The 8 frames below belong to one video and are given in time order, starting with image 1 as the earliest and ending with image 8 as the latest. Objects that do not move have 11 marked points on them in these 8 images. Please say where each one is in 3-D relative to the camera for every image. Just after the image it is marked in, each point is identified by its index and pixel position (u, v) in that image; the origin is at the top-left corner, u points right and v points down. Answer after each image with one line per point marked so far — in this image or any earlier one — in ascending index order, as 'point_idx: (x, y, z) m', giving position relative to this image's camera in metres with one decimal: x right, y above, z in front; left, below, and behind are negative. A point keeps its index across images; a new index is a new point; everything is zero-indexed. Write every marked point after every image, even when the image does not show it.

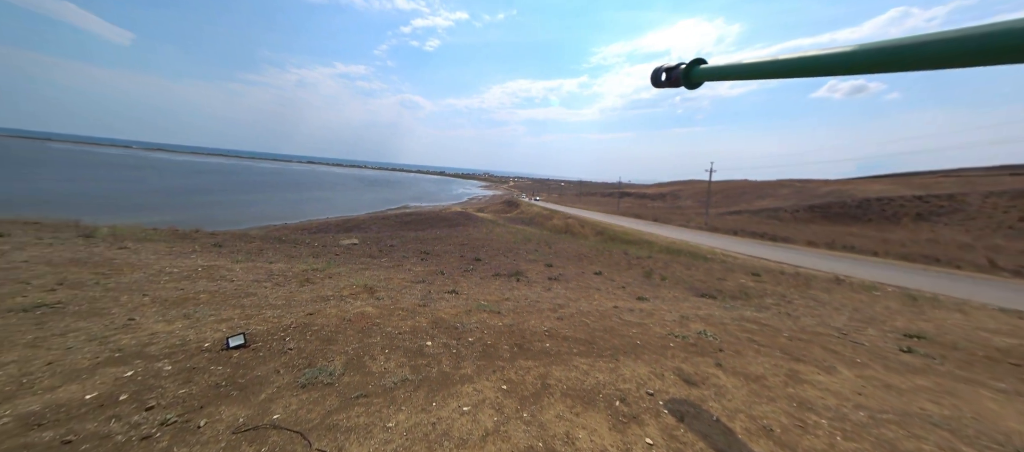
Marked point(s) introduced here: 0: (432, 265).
0: (-2.2, -1.1, +8.6) m
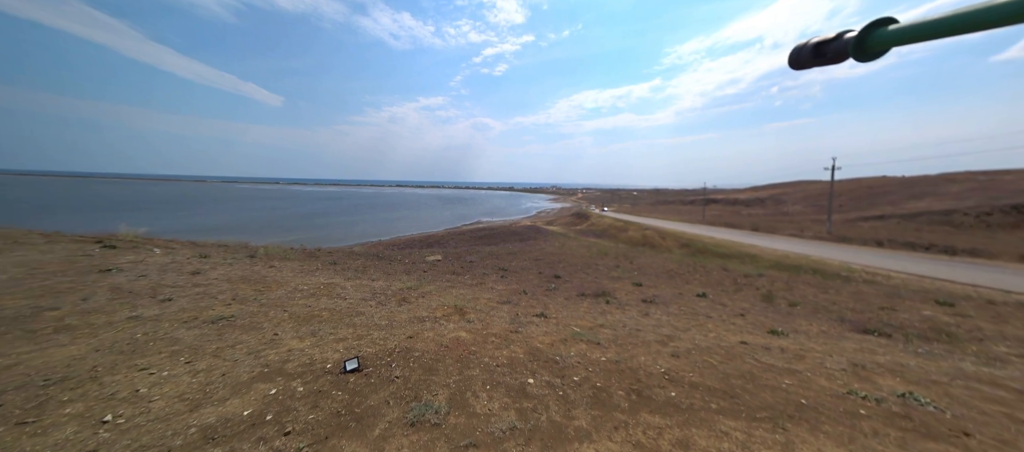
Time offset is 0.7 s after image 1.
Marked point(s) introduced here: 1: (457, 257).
0: (0.0, -1.6, +8.6) m
1: (-3.5, -1.9, +19.1) m
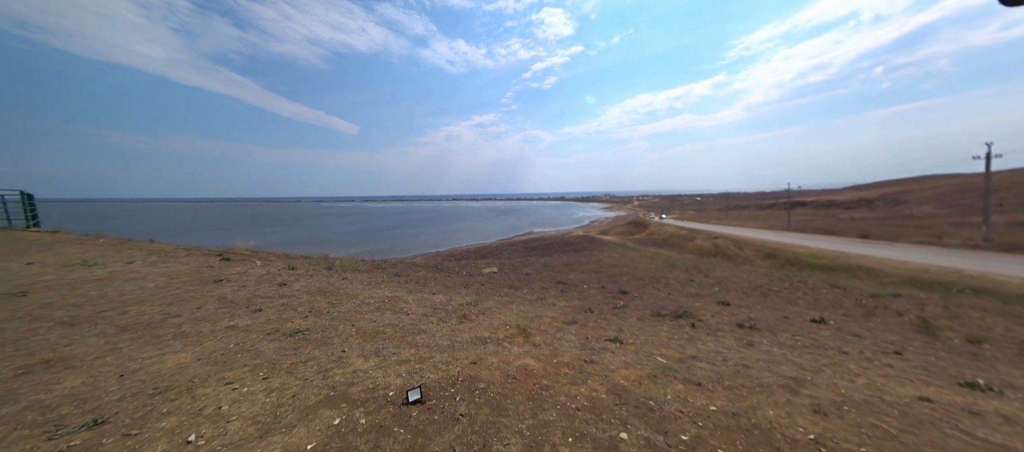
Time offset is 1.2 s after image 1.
0: (+1.7, -1.9, +8.0) m
1: (0.0, -2.6, +18.9) m
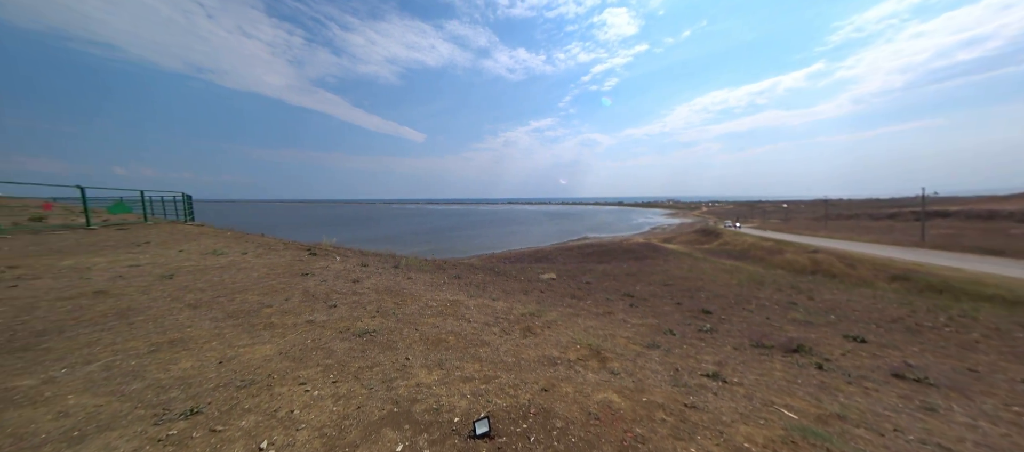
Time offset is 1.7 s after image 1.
0: (+3.2, -2.1, +7.1) m
1: (+3.5, -3.0, +18.1) m
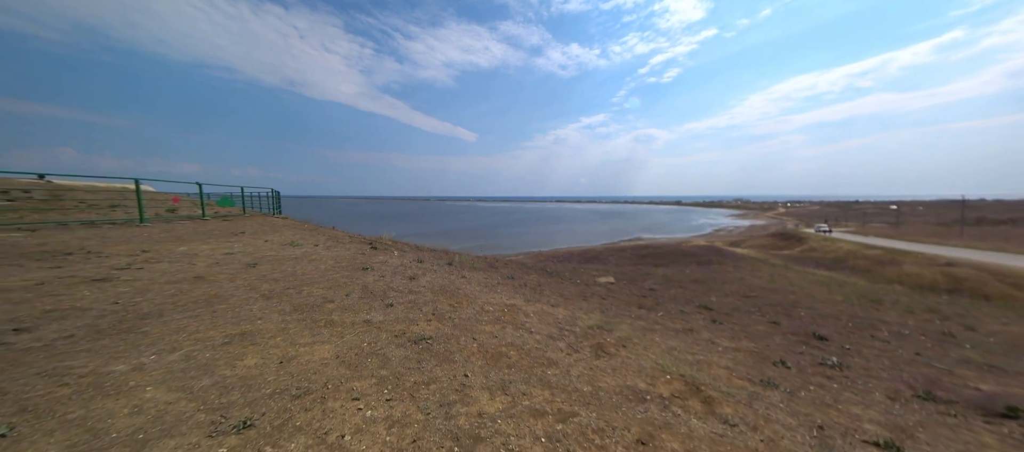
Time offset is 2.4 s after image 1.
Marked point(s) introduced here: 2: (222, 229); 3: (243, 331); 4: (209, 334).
0: (+4.5, -2.2, +5.9) m
1: (+6.5, -3.0, +16.7) m
2: (-12.9, -0.1, +13.5) m
3: (-3.9, -1.5, +4.3) m
4: (-4.2, -1.5, +4.2) m
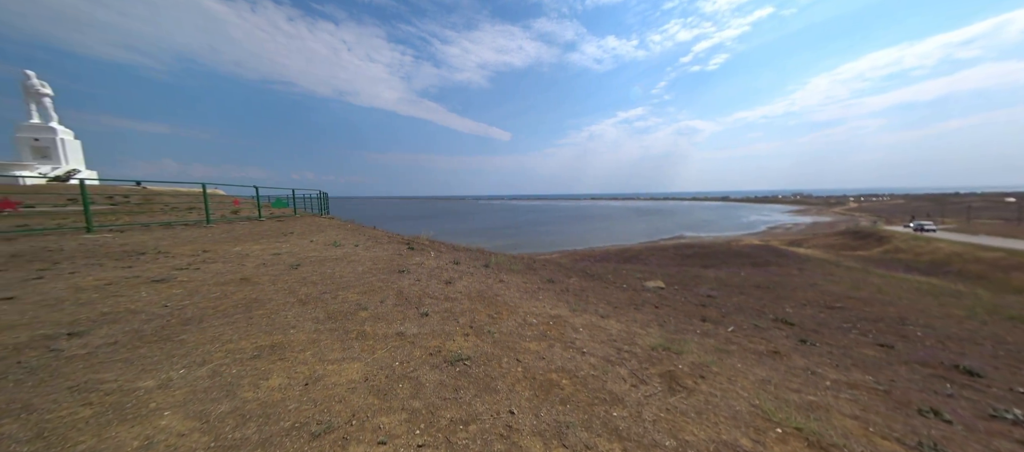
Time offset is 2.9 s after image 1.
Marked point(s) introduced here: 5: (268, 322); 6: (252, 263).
0: (+5.2, -2.2, +4.7) m
1: (+8.5, -2.9, +15.2) m
2: (-11.2, -0.2, +14.2) m
3: (-3.2, -1.6, +4.1) m
4: (-3.5, -1.5, +4.0) m
5: (-3.8, -1.5, +4.7) m
6: (-7.3, -1.0, +8.5) m
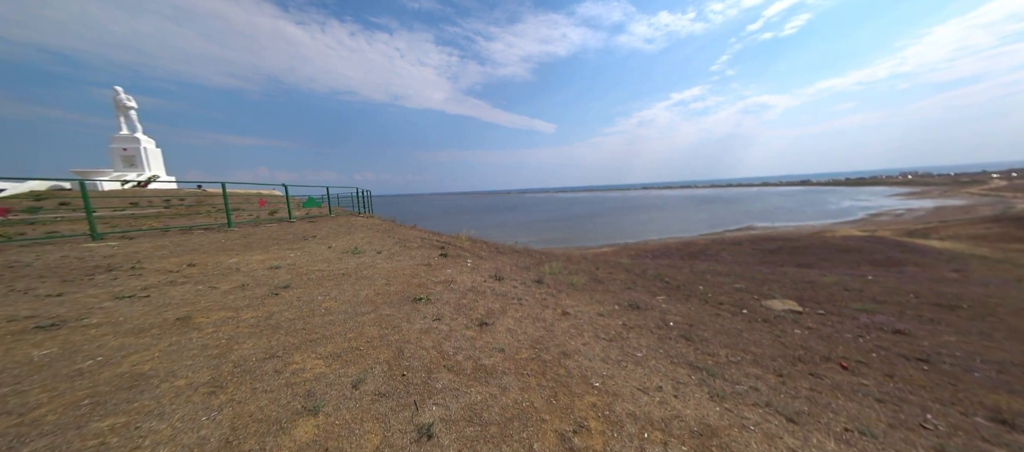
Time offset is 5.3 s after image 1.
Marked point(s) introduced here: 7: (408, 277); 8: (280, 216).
0: (+5.9, -2.3, +0.8) m
1: (+10.7, -2.7, +10.7) m
2: (-8.9, -0.3, +12.6) m
3: (-2.5, -1.8, +1.4) m
4: (-2.9, -1.8, +1.4) m
5: (-3.0, -1.7, +2.1) m
6: (-6.0, -1.2, +6.4) m
7: (-2.7, -1.3, +7.8) m
8: (-11.9, +0.5, +15.4) m
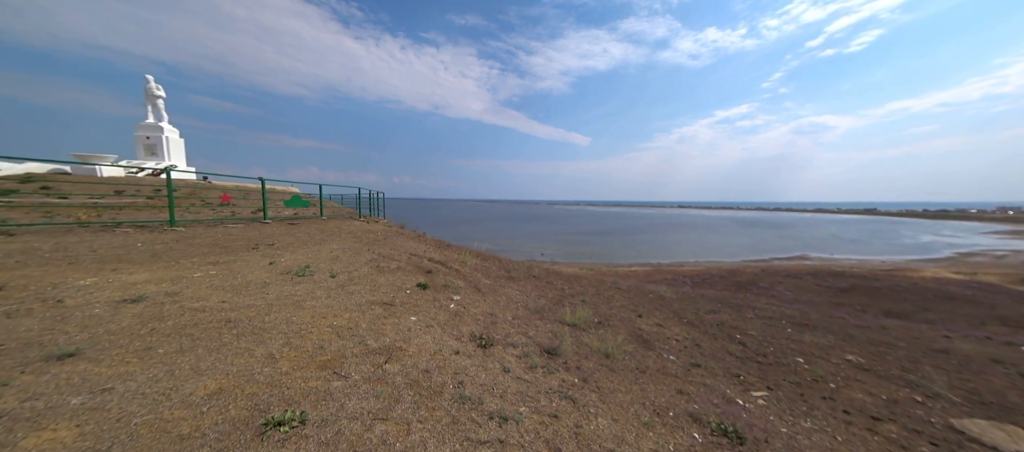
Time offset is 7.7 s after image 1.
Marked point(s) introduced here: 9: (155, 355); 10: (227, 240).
0: (+5.0, -2.9, -3.3) m
1: (+10.7, -4.0, +6.2) m
2: (-8.5, -0.4, +10.0) m
3: (-3.3, -1.9, -1.8) m
4: (-3.6, -1.9, -1.8) m
5: (-3.7, -1.8, -1.0) m
6: (-6.2, -1.3, +3.5) m
7: (-2.8, -1.6, +4.6) m
8: (-11.1, +0.4, +13.1) m
9: (-4.3, -1.5, +3.7) m
10: (-8.8, -0.4, +9.4) m
